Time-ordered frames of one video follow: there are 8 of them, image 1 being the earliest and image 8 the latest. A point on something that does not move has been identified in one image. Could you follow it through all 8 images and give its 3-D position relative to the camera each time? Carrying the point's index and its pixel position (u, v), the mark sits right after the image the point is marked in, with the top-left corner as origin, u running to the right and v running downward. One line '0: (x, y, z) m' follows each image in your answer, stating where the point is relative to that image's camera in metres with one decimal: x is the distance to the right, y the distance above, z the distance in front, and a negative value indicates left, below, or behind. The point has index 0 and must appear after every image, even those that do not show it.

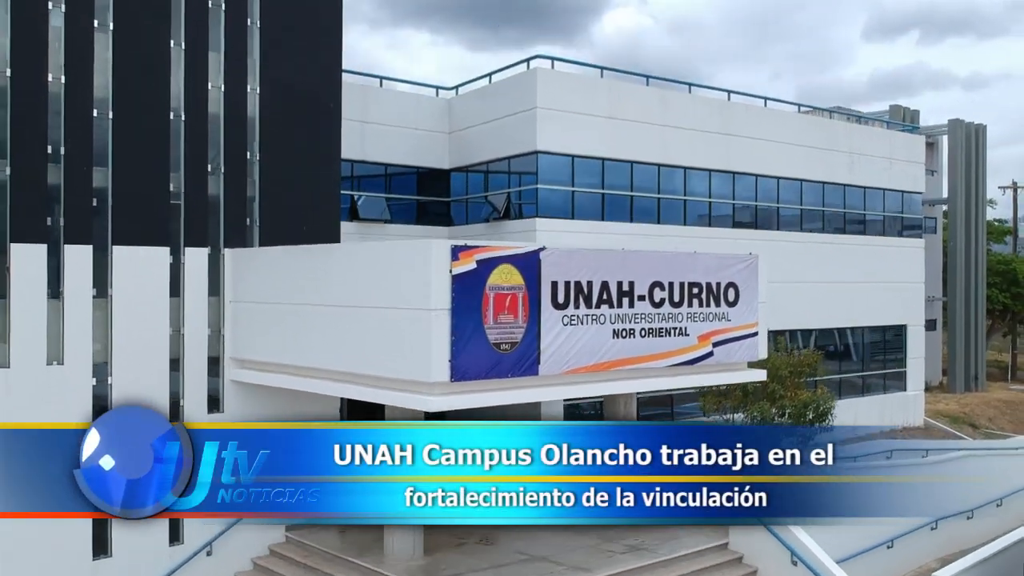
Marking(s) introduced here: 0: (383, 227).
0: (-2.5, +1.3, +19.6) m
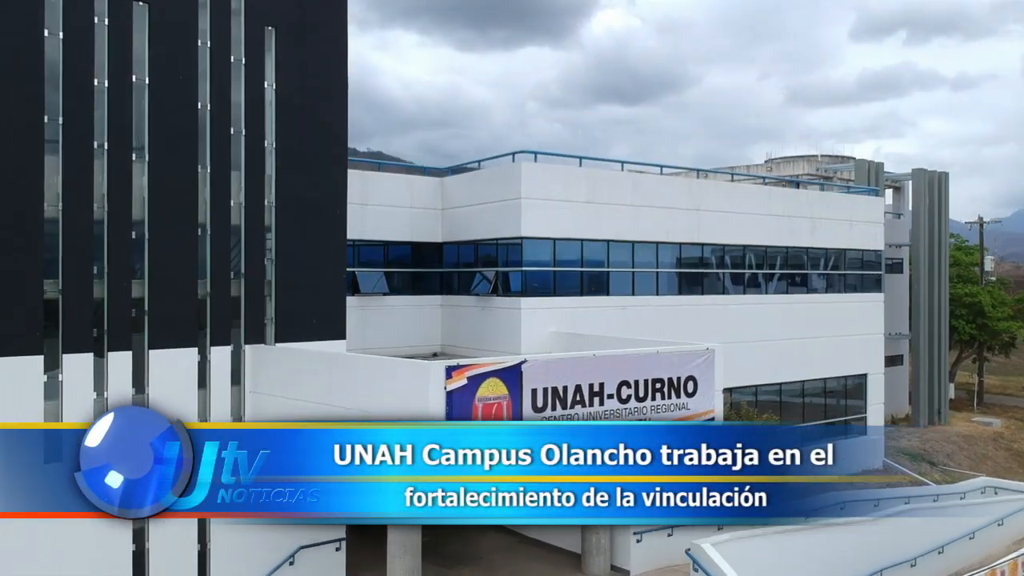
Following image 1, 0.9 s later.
0: (-2.8, -0.2, +21.5) m
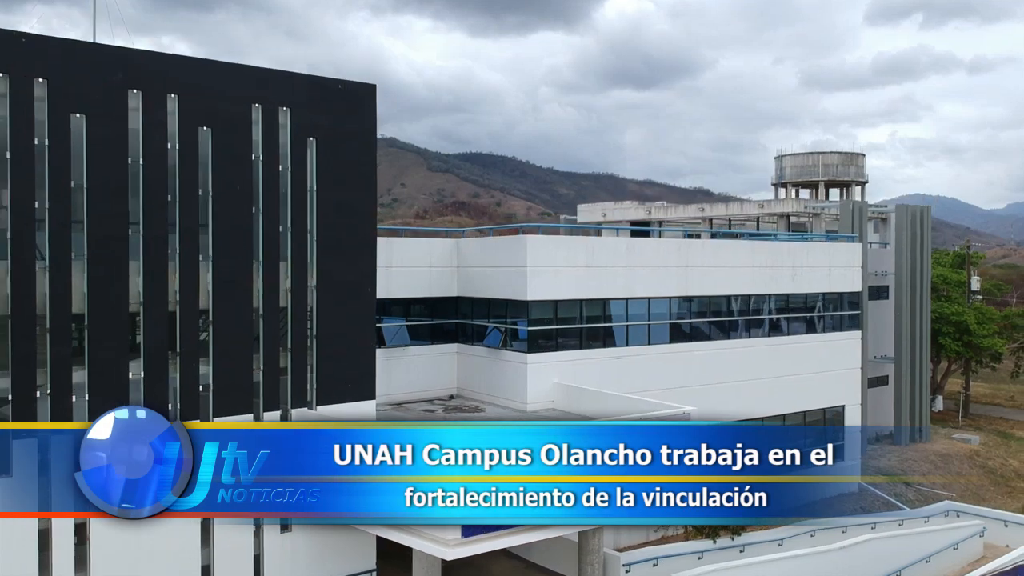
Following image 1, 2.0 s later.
0: (-2.6, -1.4, +24.3) m
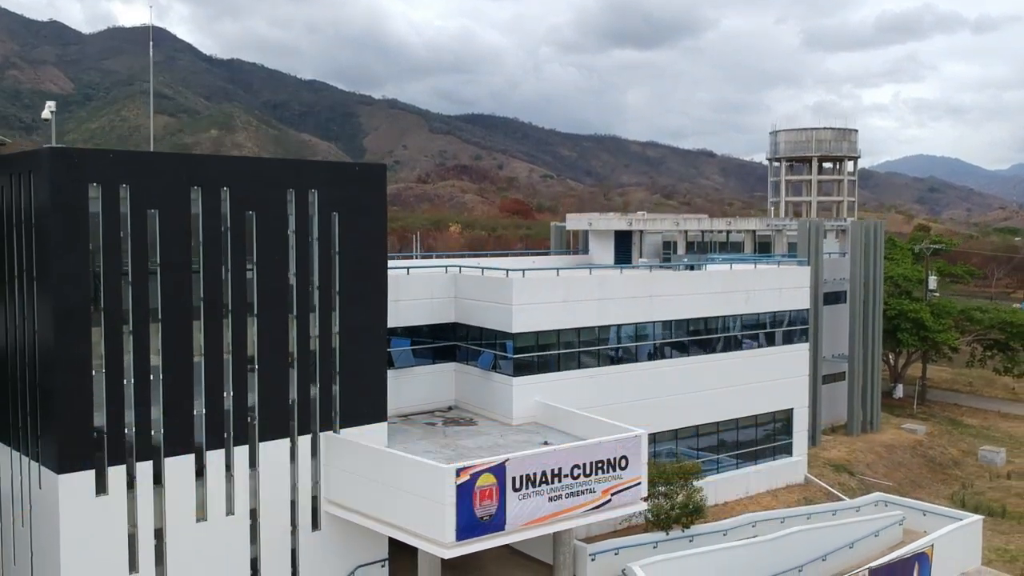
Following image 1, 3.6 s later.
0: (-2.9, -2.3, +28.7) m
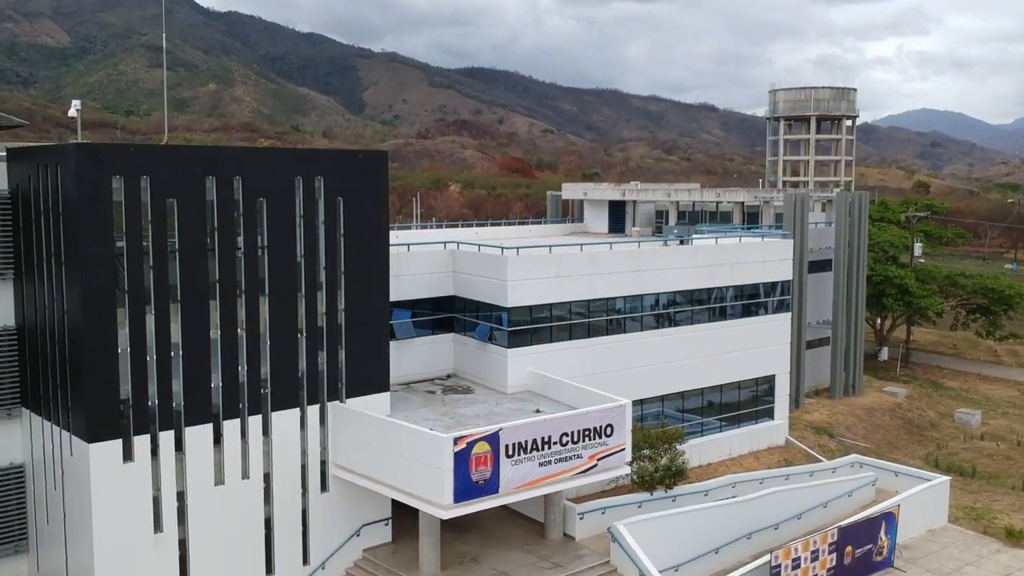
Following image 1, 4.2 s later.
0: (-3.0, -1.5, +30.5) m
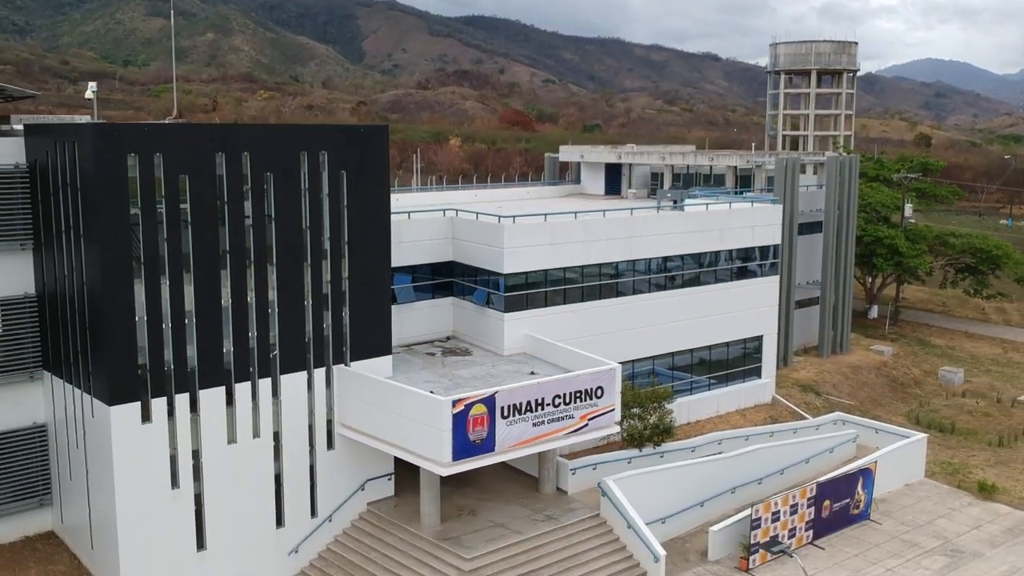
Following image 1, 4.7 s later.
0: (-3.2, -0.5, +31.8) m
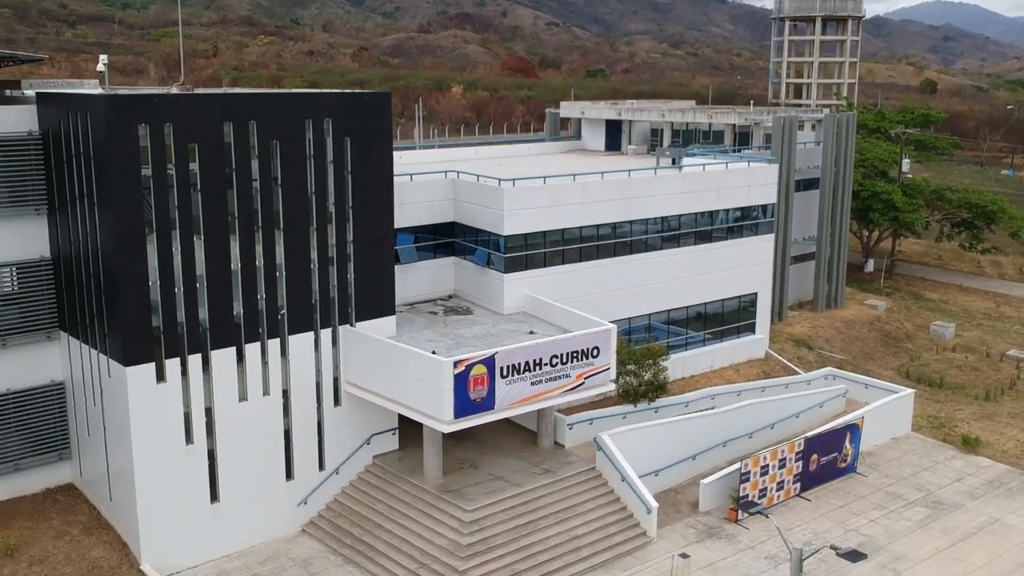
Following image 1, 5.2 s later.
0: (-3.2, +0.8, +32.6) m
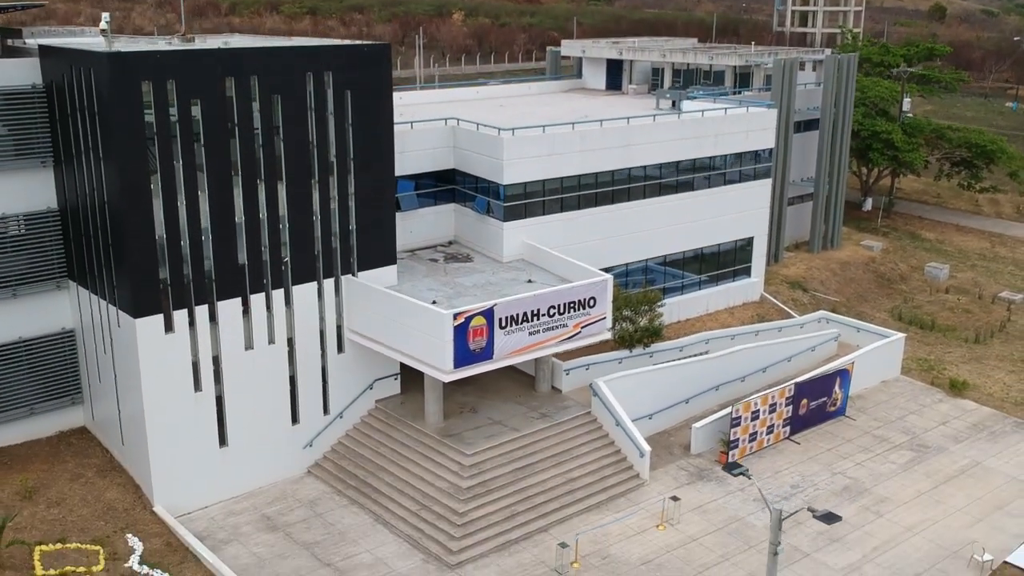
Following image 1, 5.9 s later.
0: (-3.2, +2.5, +33.1) m
